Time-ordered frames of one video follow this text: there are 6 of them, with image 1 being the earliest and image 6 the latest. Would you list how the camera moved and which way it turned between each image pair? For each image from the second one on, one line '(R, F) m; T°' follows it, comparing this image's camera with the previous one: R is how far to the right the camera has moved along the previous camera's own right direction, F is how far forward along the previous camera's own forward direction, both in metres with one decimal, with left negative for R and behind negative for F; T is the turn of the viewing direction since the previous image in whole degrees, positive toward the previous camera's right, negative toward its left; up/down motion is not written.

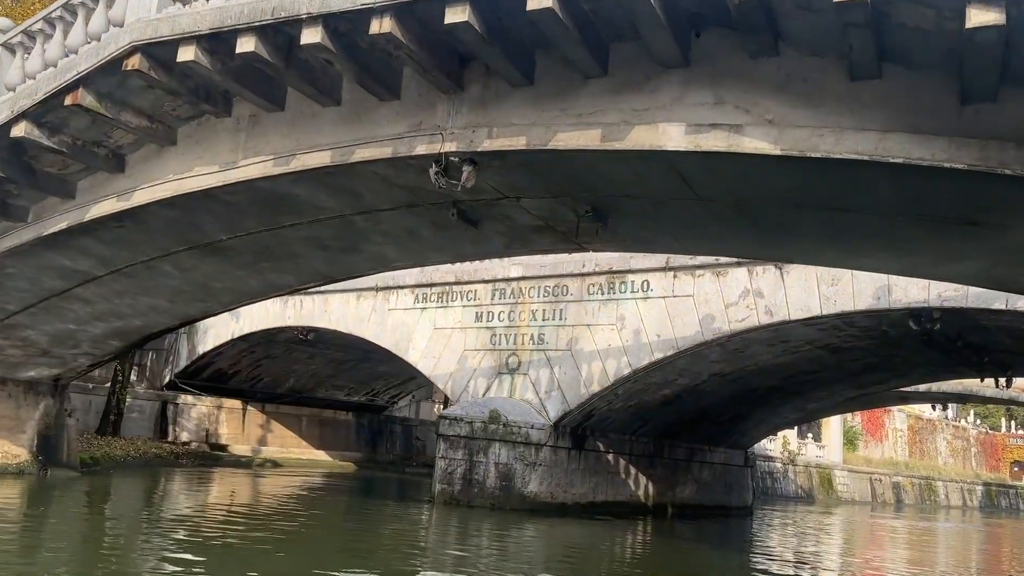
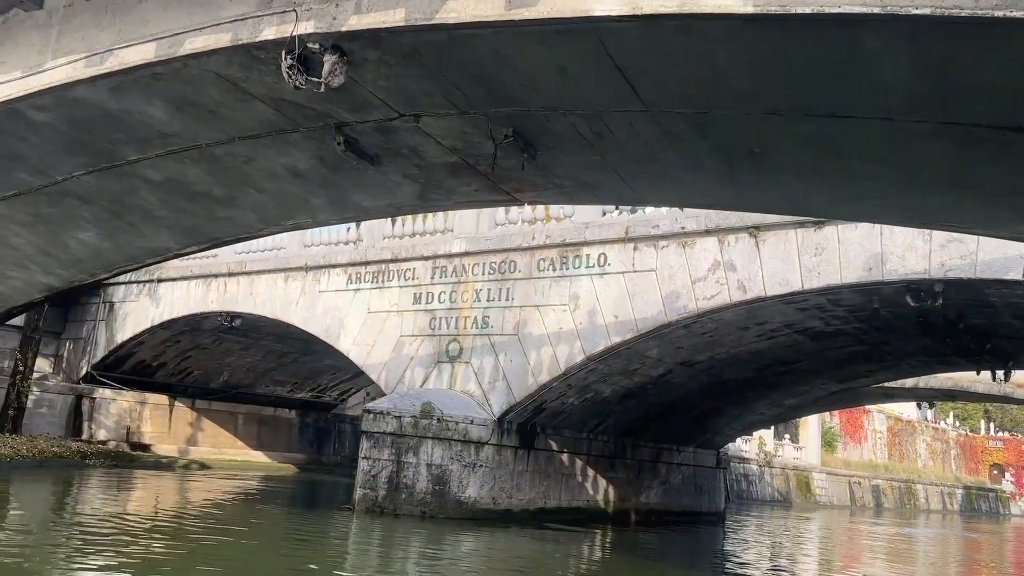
(+0.8, +2.2) m; +1°
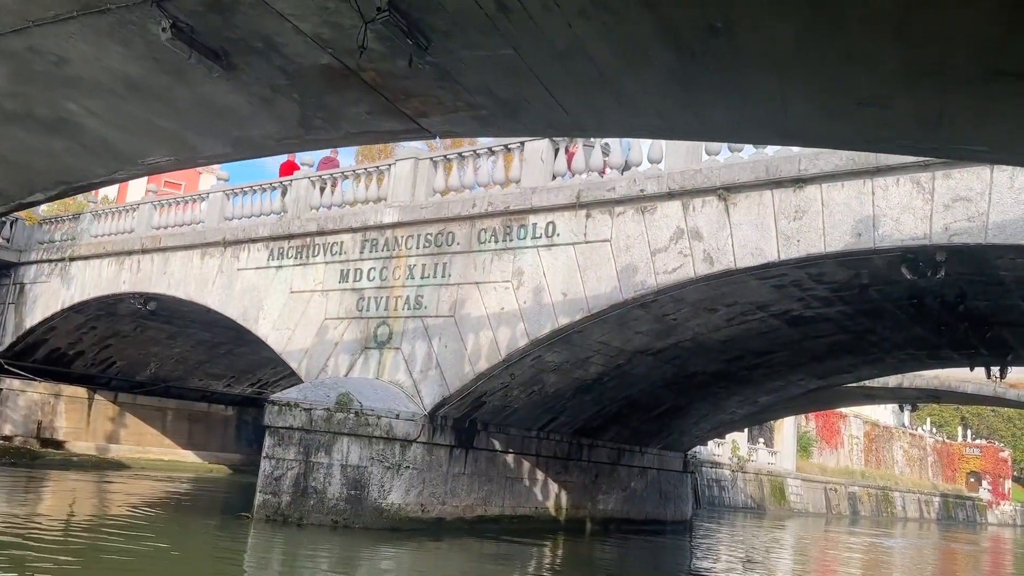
(+0.7, +2.0) m; +2°
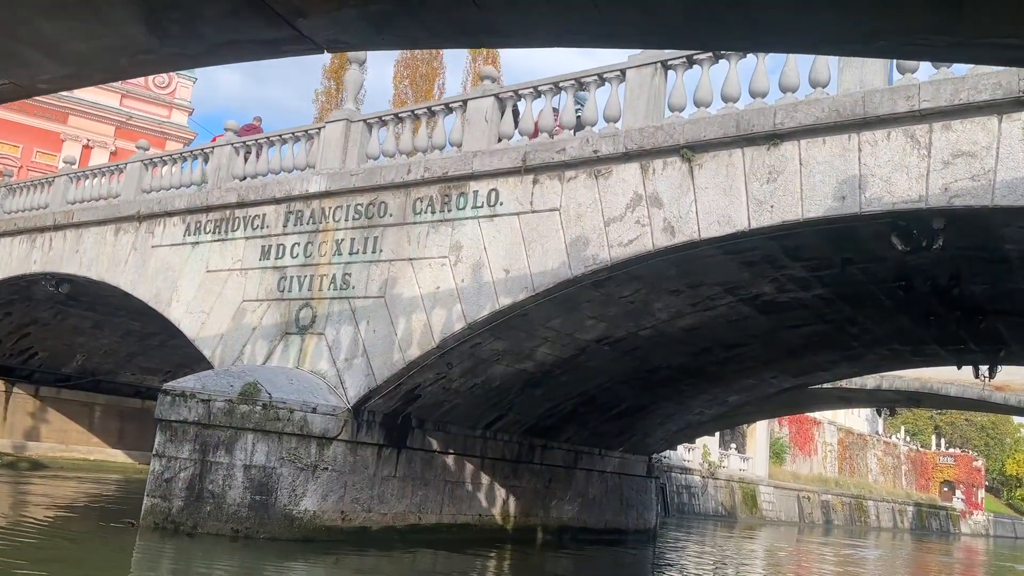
(+0.6, +1.6) m; +2°
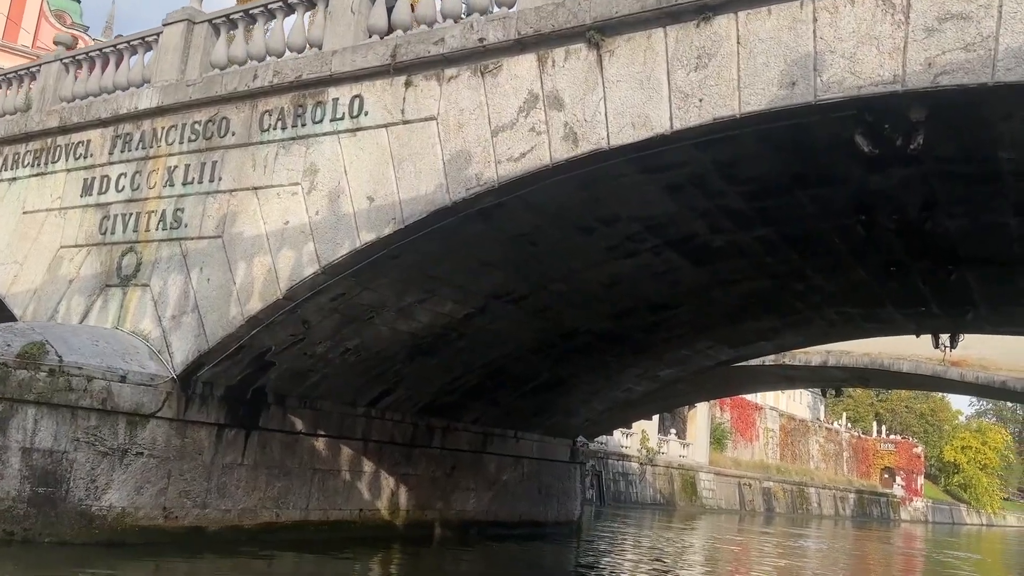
(+0.9, +2.2) m; +4°
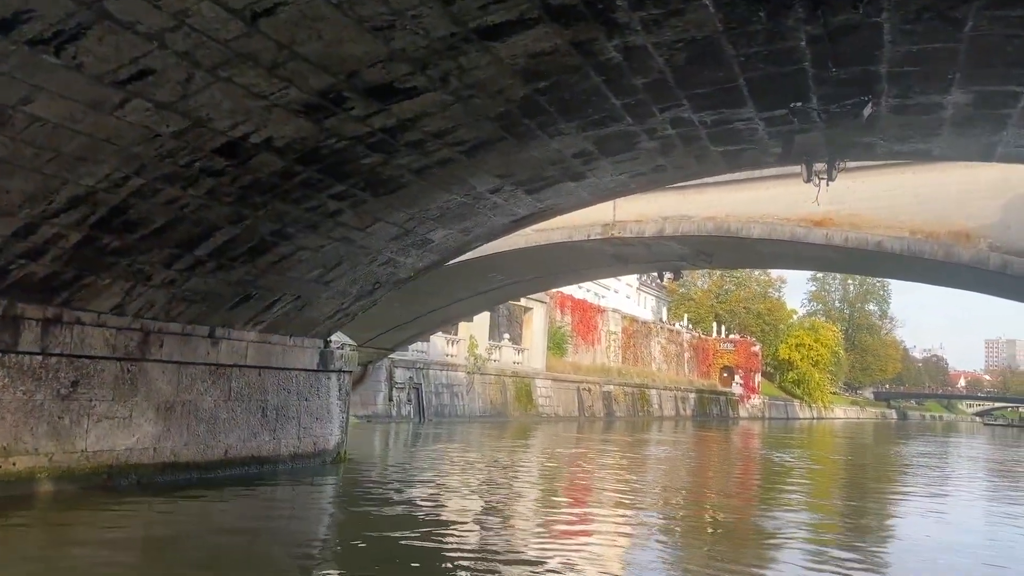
(+2.0, +4.5) m; +10°
